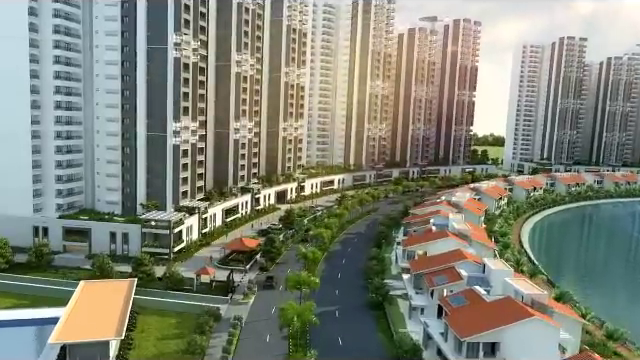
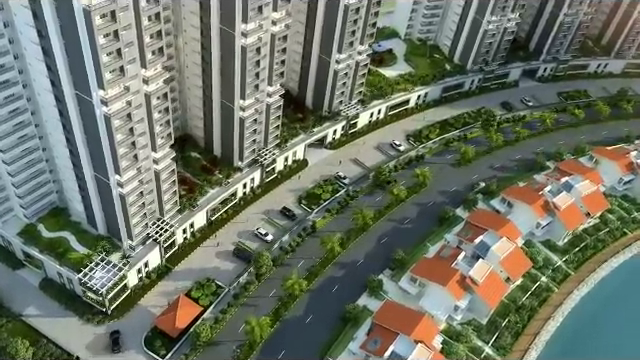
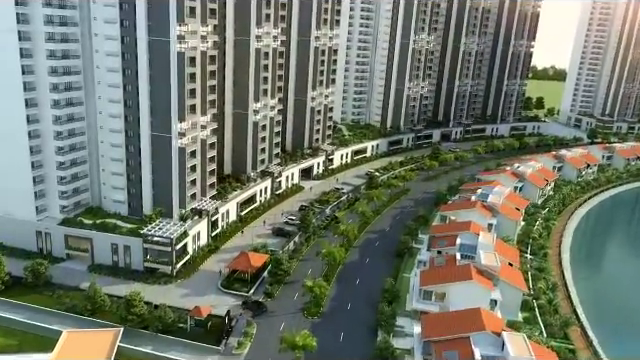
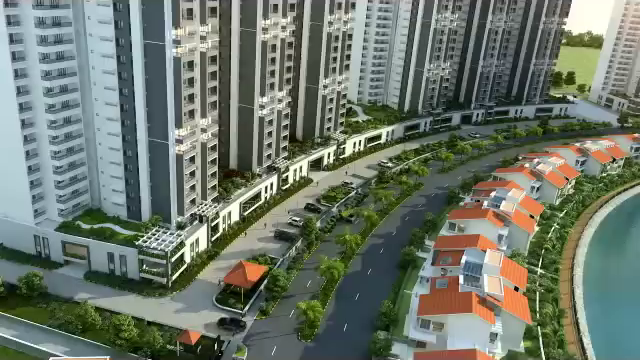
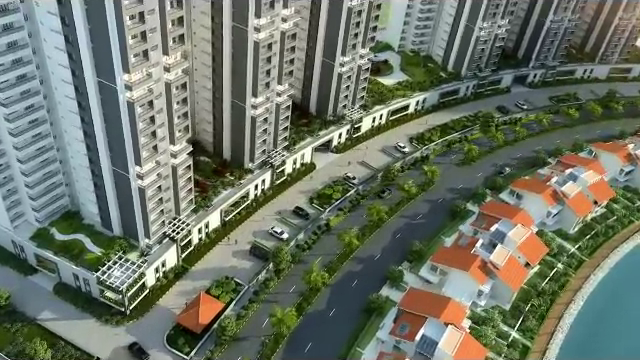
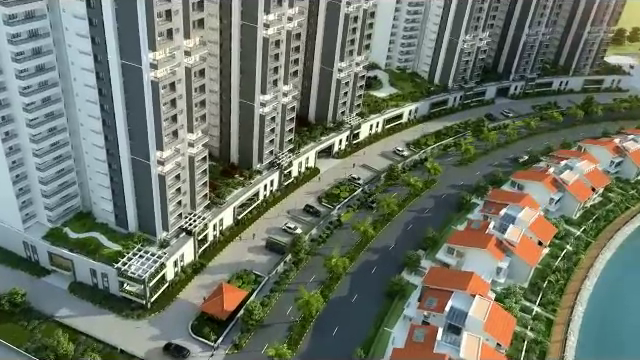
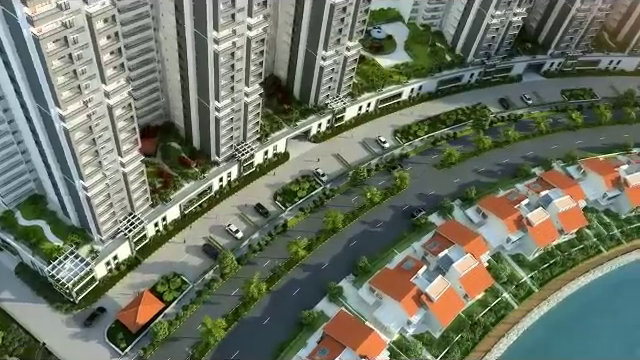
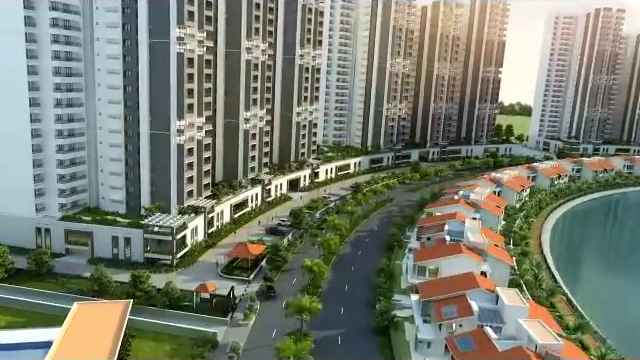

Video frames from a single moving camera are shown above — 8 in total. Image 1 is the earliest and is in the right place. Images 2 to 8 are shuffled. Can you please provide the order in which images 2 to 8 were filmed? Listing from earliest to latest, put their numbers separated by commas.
8, 3, 4, 6, 5, 2, 7
